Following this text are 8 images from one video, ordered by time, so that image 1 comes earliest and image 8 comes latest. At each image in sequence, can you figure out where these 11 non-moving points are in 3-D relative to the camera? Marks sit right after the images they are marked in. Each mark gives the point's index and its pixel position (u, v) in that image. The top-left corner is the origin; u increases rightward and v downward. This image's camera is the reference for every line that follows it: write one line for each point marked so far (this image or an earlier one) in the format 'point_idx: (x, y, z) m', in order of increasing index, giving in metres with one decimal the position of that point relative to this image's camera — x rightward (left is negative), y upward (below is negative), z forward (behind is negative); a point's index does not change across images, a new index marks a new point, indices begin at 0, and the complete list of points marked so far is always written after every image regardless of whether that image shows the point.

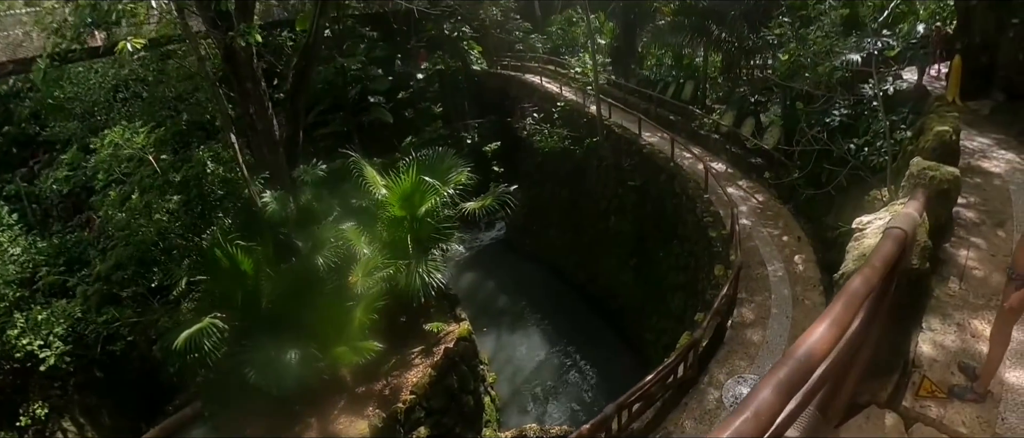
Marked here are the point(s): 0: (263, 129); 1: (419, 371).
0: (-1.8, +0.6, +5.1) m
1: (-0.7, -1.2, +5.7) m
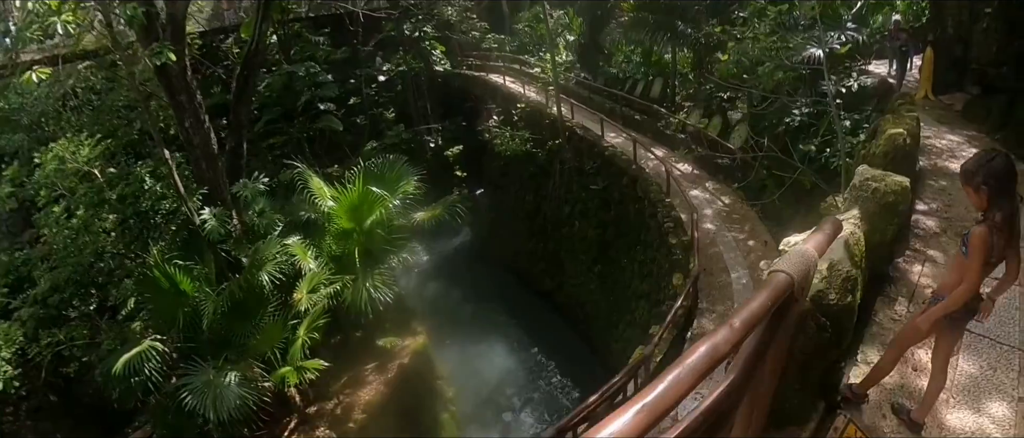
0: (-2.1, +0.5, +4.9) m
1: (-1.1, -1.3, +5.5) m
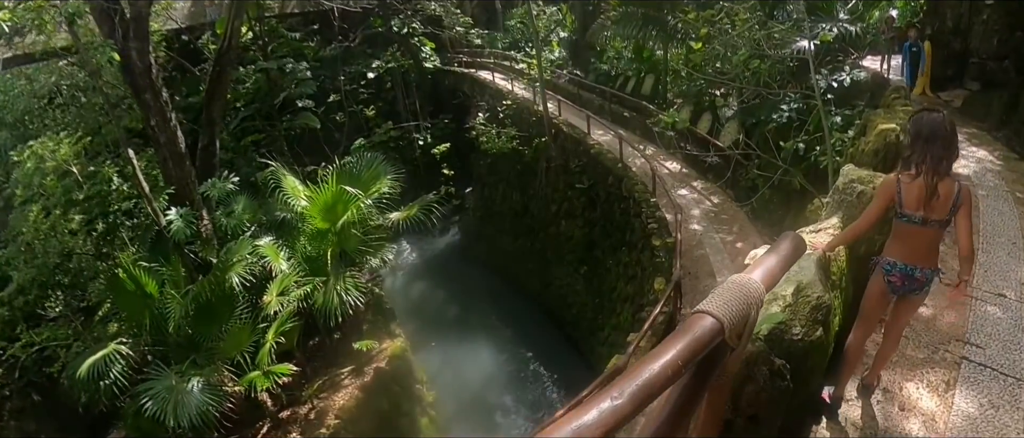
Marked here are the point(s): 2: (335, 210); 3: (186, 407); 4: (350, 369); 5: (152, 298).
0: (-2.3, +0.5, +4.7) m
1: (-1.2, -1.3, +5.4) m
2: (-1.3, +0.1, +5.3) m
3: (-2.0, -1.1, +4.3) m
4: (-1.3, -1.2, +5.7) m
5: (-2.3, -0.5, +4.6) m
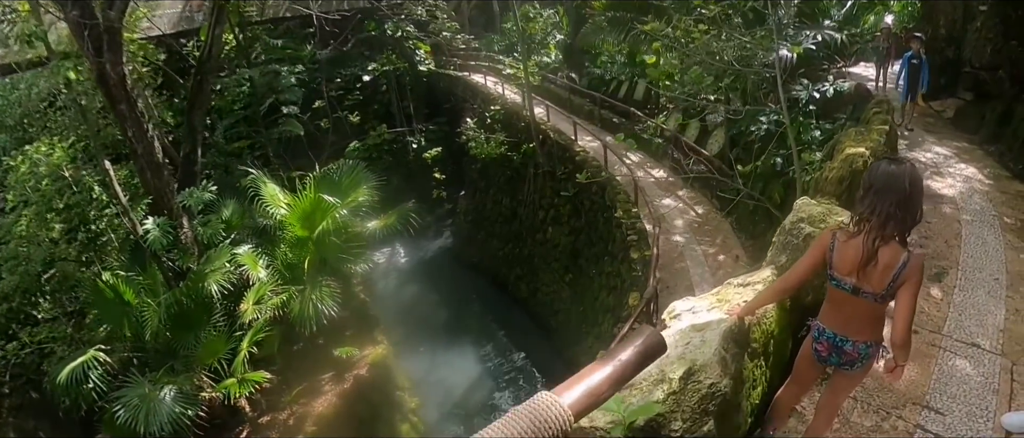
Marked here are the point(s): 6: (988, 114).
0: (-2.5, +0.5, +4.8) m
1: (-1.4, -1.4, +5.5) m
2: (-1.5, 0.0, +5.4) m
3: (-2.2, -1.2, +4.4) m
4: (-1.4, -1.2, +5.7) m
5: (-2.5, -0.6, +4.7) m
6: (+3.4, +0.7, +5.1) m
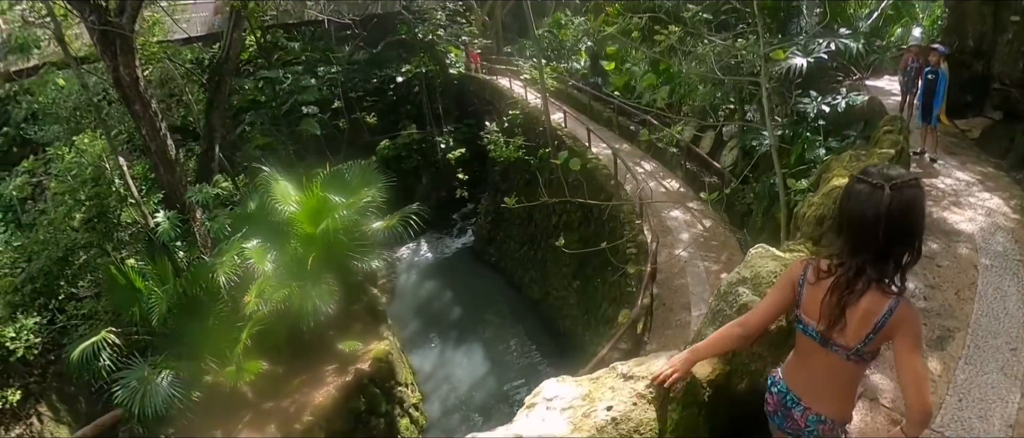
0: (-2.5, +0.5, +5.1) m
1: (-1.5, -1.4, +5.6) m
2: (-1.5, 0.0, +5.5) m
3: (-2.3, -1.2, +4.7) m
4: (-1.5, -1.2, +5.9) m
5: (-2.6, -0.5, +5.0) m
6: (+3.4, +0.6, +4.8) m
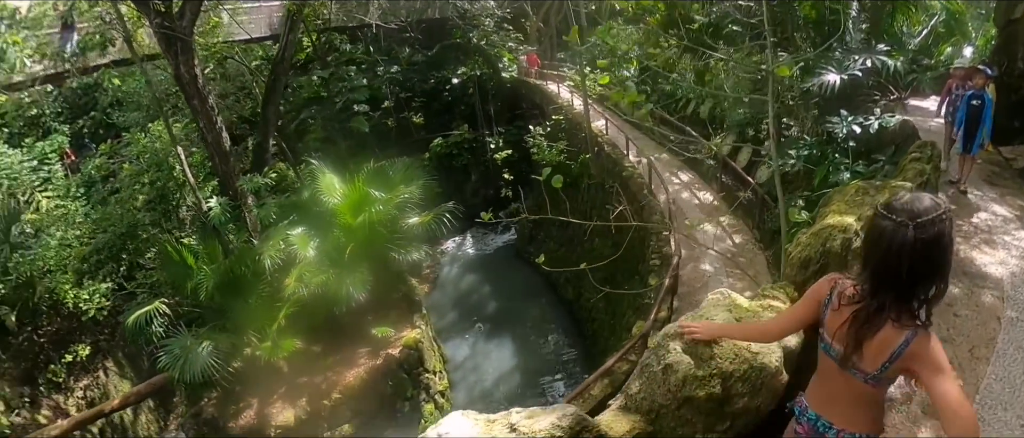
0: (-2.3, +0.6, +5.6) m
1: (-1.3, -1.3, +6.0) m
2: (-1.3, +0.1, +5.9) m
3: (-2.3, -1.1, +5.2) m
4: (-1.3, -1.2, +6.3) m
5: (-2.5, -0.4, +5.6) m
6: (+3.5, +0.3, +4.5) m
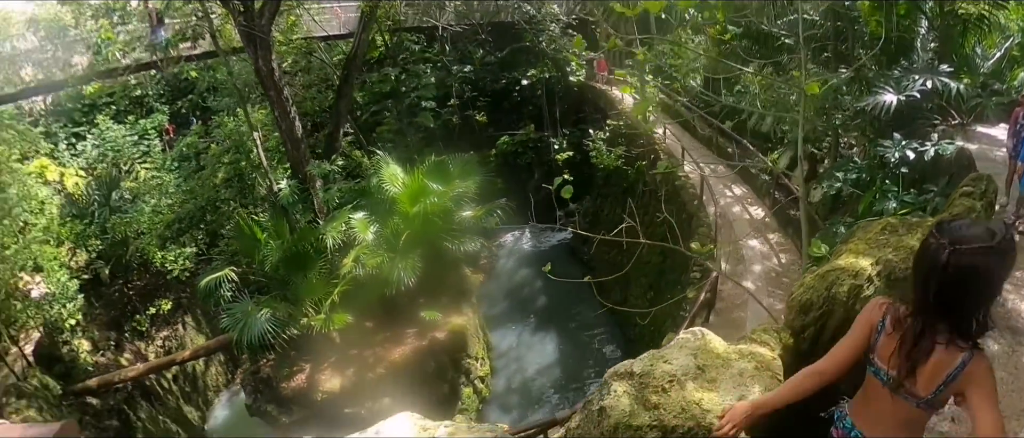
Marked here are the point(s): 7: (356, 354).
0: (-1.9, +0.8, +6.1) m
1: (-1.0, -1.2, +6.5) m
2: (-0.9, +0.2, +6.3) m
3: (-2.1, -0.9, +5.8) m
4: (-0.9, -1.1, +6.7) m
5: (-2.2, -0.2, +6.2) m
6: (+3.6, 0.0, +4.2) m
7: (-1.4, -1.2, +6.5) m
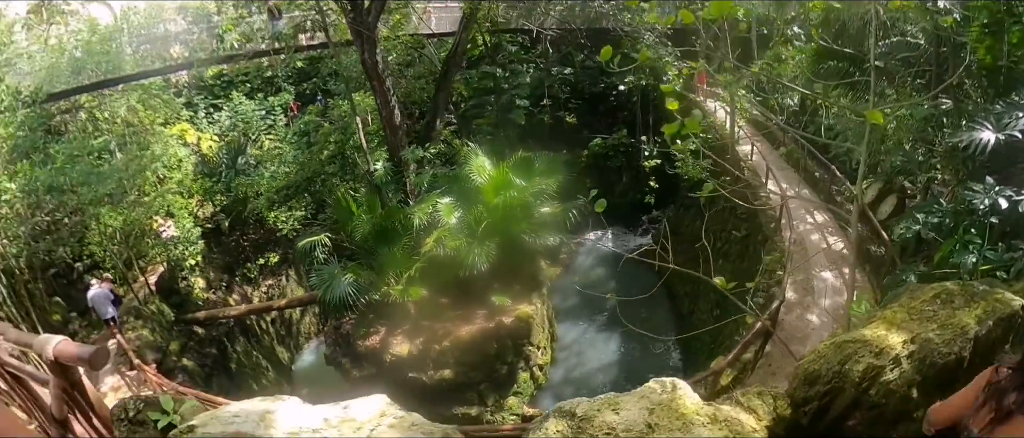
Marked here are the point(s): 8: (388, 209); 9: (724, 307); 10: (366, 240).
0: (-1.2, +1.0, +6.8) m
1: (-0.5, -1.1, +7.0) m
2: (-0.2, +0.3, +6.7) m
3: (-1.6, -0.6, +6.5) m
4: (-0.3, -0.9, +7.2) m
5: (-1.6, +0.1, +6.9) m
6: (+3.6, -0.4, +3.6) m
7: (-0.9, -1.1, +7.1) m
8: (-1.2, +0.1, +7.0) m
9: (+1.9, -0.8, +6.5) m
10: (-1.4, -0.2, +7.0) m
